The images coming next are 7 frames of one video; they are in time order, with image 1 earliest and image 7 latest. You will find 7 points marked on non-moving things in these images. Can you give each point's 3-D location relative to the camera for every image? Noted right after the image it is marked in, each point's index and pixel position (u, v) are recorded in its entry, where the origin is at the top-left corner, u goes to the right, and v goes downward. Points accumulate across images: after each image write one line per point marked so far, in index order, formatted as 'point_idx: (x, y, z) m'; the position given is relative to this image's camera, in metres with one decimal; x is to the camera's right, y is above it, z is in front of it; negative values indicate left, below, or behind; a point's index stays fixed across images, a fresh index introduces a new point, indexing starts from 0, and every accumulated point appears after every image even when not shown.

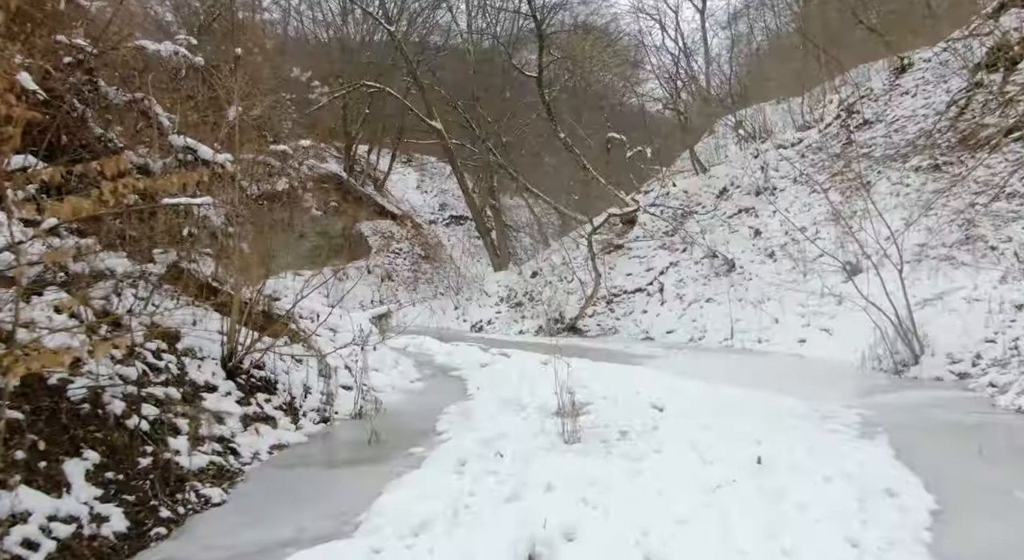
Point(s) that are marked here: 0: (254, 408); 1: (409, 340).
0: (-2.3, -1.1, +6.0) m
1: (-2.0, -1.2, +13.5) m
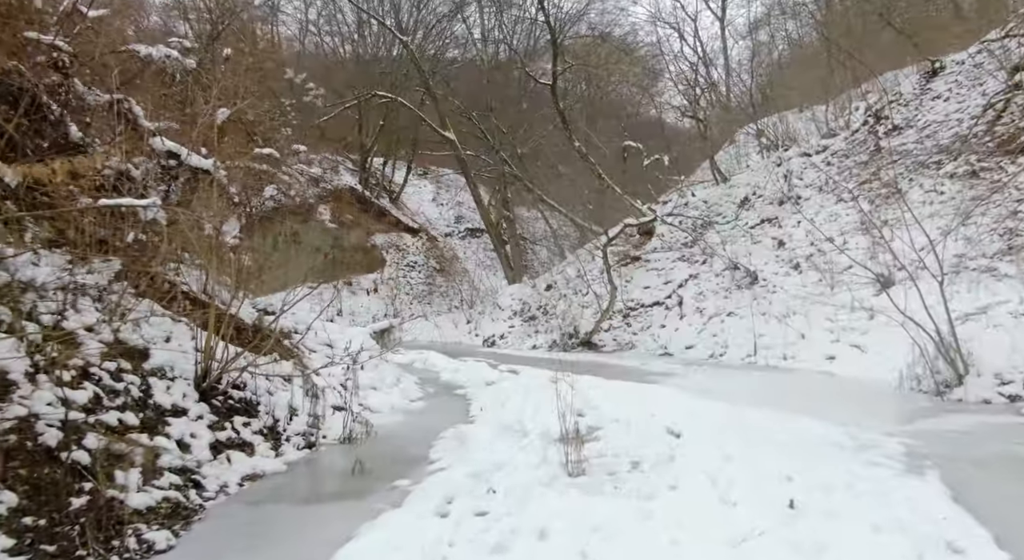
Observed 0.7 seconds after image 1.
0: (-2.3, -1.2, +5.5) m
1: (-1.8, -1.5, +13.0) m
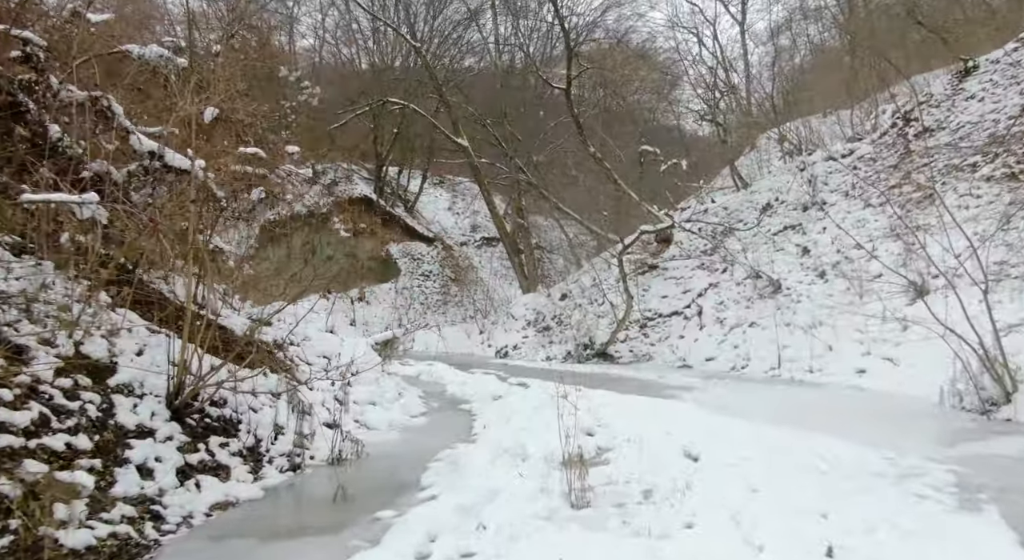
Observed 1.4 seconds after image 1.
0: (-2.3, -1.3, +5.0) m
1: (-1.6, -1.6, +12.5) m
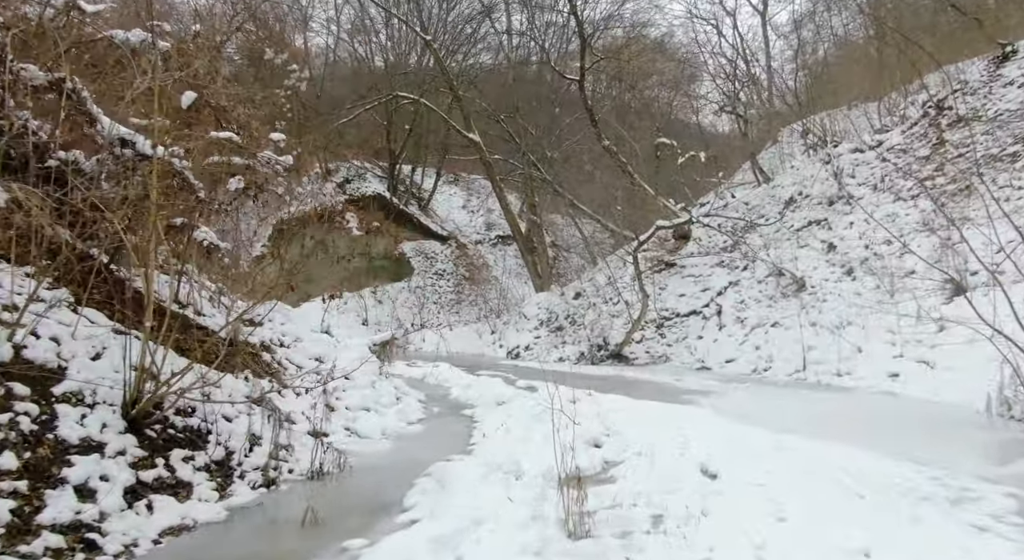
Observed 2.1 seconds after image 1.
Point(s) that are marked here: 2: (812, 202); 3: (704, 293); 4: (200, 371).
0: (-2.4, -1.3, +4.5) m
1: (-1.5, -1.6, +12.0) m
2: (+6.3, +1.6, +14.3) m
3: (+3.8, -0.3, +13.4) m
4: (-2.7, -0.8, +5.8) m
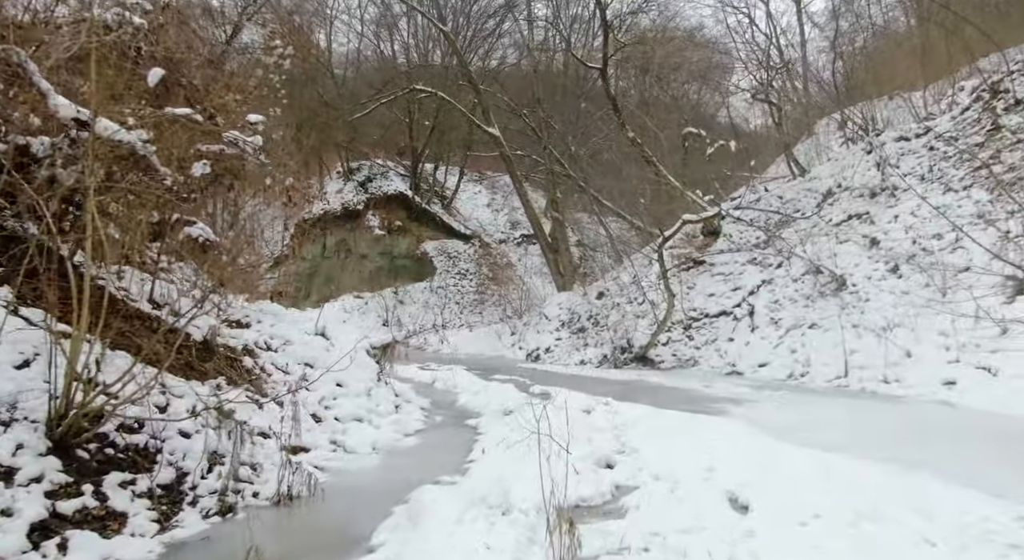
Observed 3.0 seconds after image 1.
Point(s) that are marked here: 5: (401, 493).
0: (-2.4, -1.3, +3.8) m
1: (-1.2, -1.6, +11.2) m
2: (+6.7, +1.7, +13.2) m
3: (+4.1, -0.2, +12.5) m
4: (-2.7, -0.8, +5.1) m
5: (-0.8, -1.5, +4.9) m
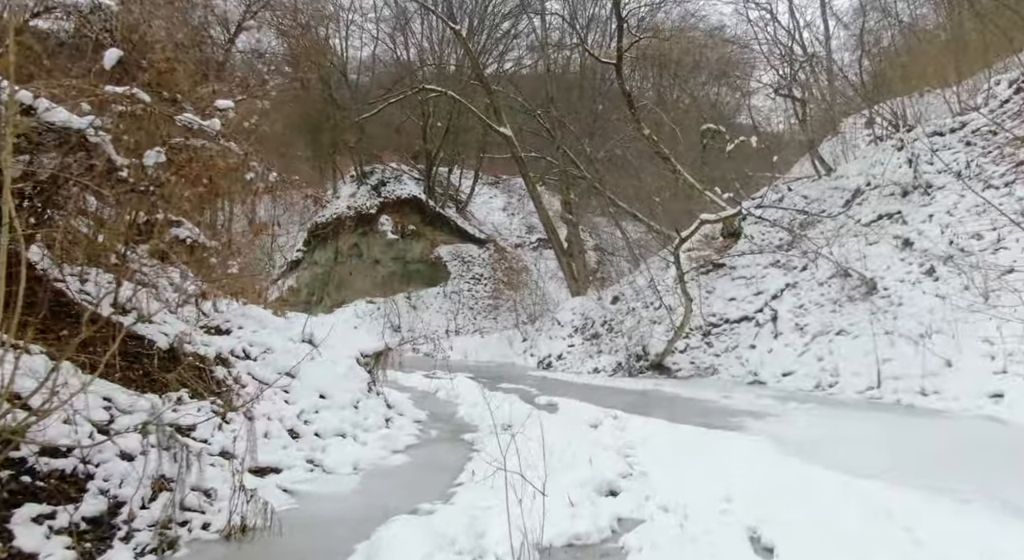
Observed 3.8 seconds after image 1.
0: (-2.6, -1.3, +3.3) m
1: (-1.1, -1.6, +10.6) m
2: (+6.8, +1.6, +12.4) m
3: (+4.2, -0.3, +11.7) m
4: (-2.8, -0.8, +4.6) m
5: (-0.9, -1.5, +4.3) m
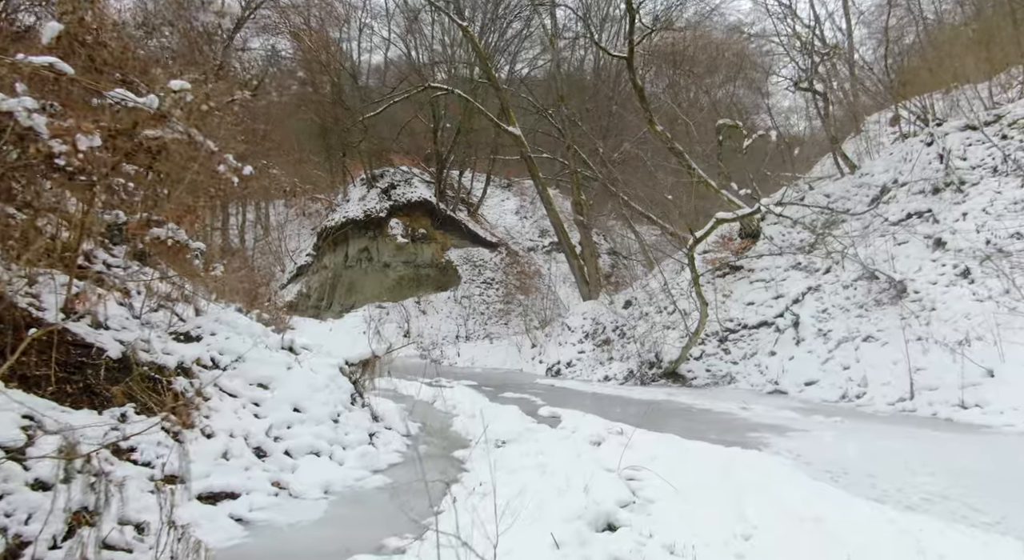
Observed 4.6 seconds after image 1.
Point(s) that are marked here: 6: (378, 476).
0: (-2.7, -1.2, +2.7) m
1: (-1.1, -1.7, +10.0) m
2: (+6.9, +1.6, +11.6) m
3: (+4.3, -0.3, +11.0) m
4: (-2.9, -0.8, +4.0) m
5: (-1.0, -1.5, +3.6) m
6: (-1.1, -1.7, +5.8) m
